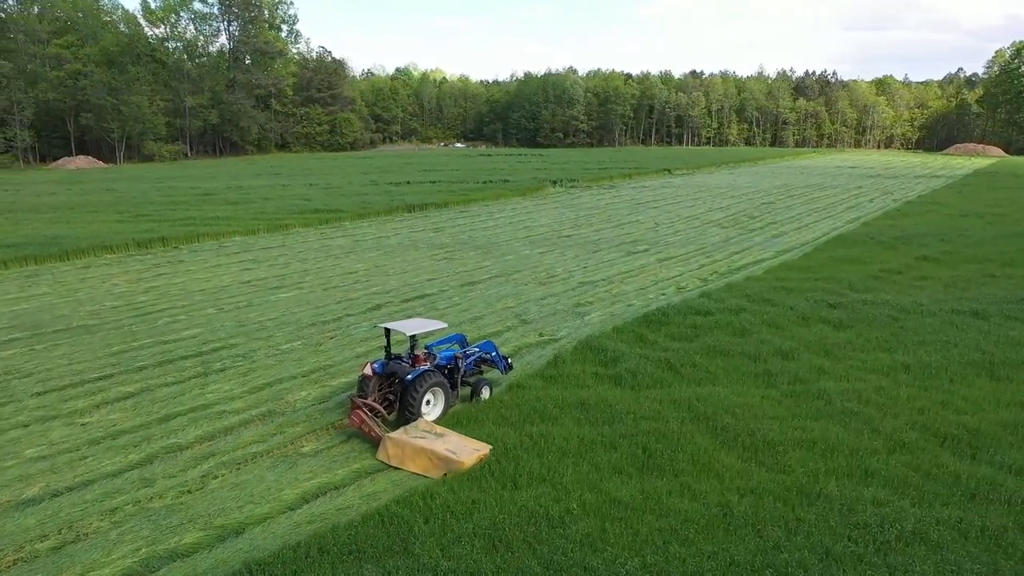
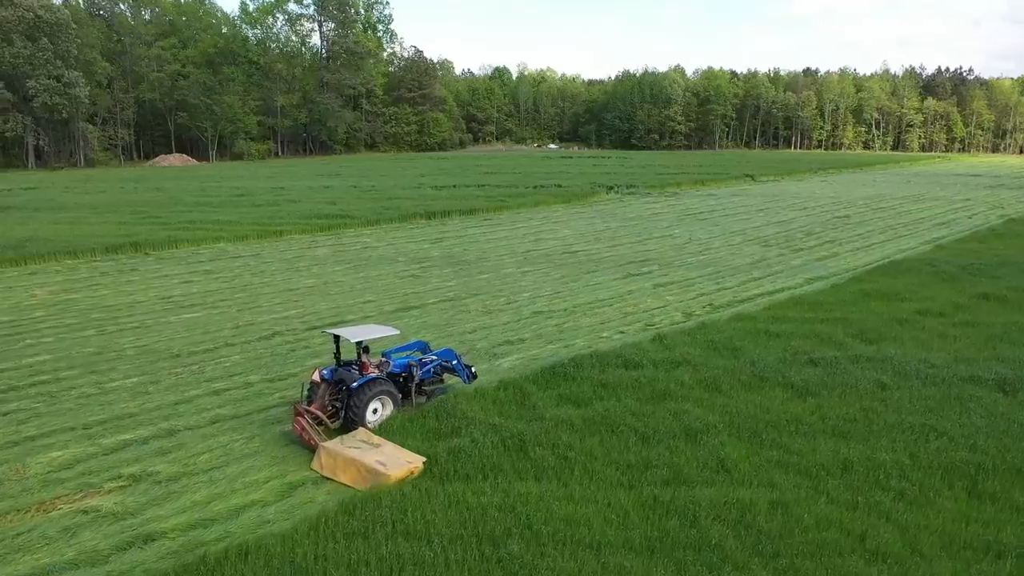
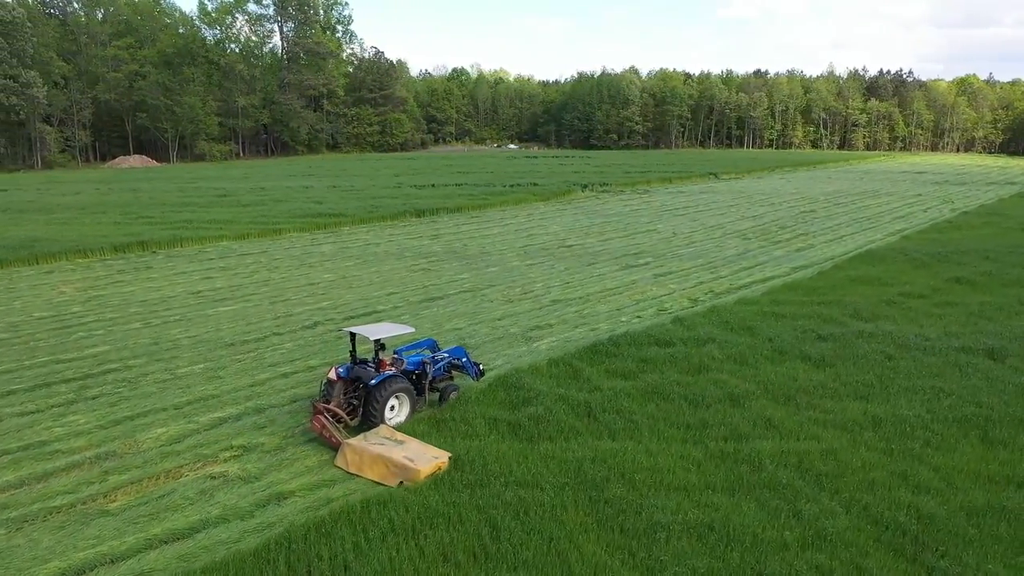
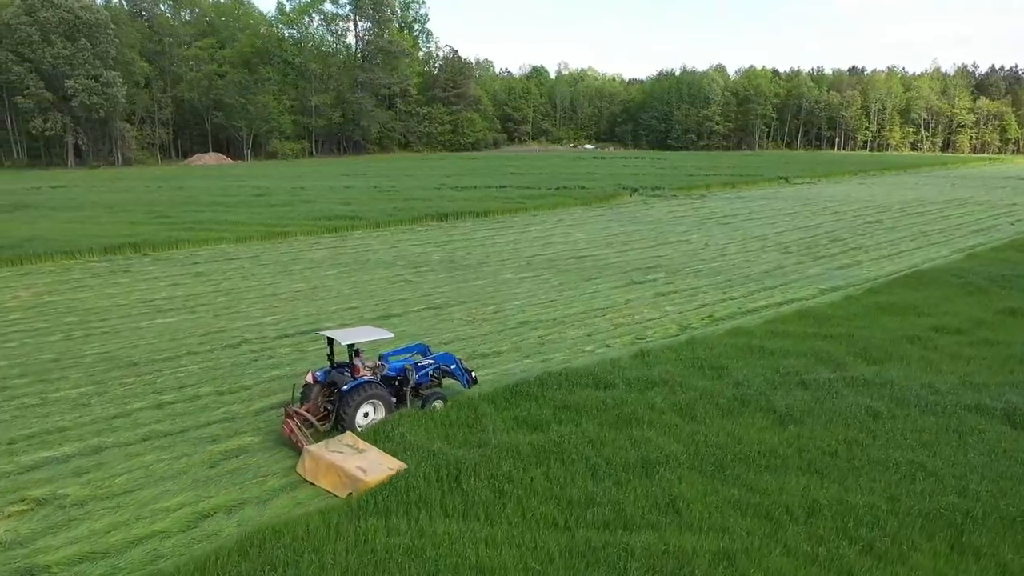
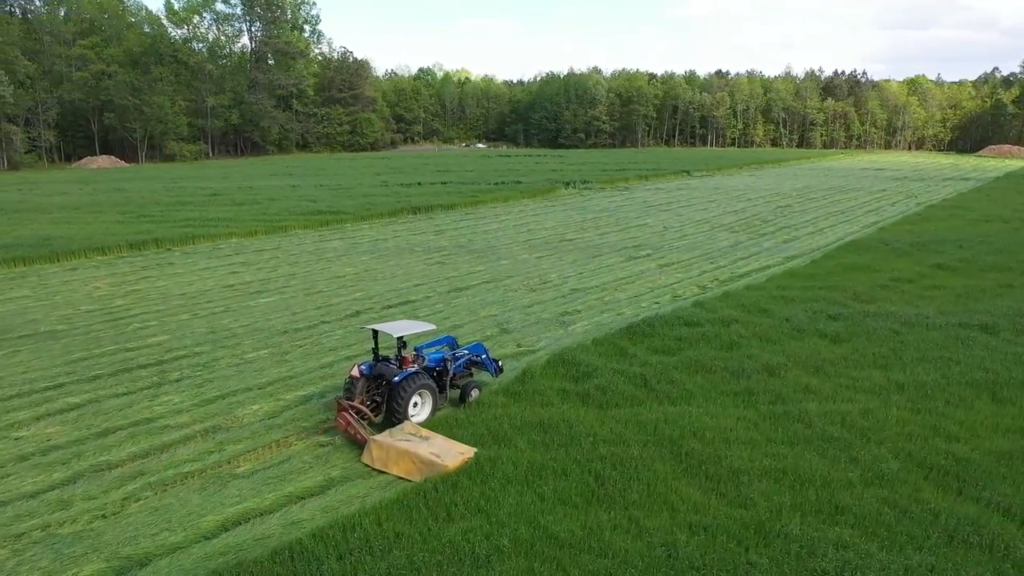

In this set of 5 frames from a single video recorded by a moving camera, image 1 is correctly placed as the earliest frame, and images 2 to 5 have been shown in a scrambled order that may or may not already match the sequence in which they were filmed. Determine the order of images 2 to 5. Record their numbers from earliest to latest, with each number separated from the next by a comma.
5, 3, 2, 4
